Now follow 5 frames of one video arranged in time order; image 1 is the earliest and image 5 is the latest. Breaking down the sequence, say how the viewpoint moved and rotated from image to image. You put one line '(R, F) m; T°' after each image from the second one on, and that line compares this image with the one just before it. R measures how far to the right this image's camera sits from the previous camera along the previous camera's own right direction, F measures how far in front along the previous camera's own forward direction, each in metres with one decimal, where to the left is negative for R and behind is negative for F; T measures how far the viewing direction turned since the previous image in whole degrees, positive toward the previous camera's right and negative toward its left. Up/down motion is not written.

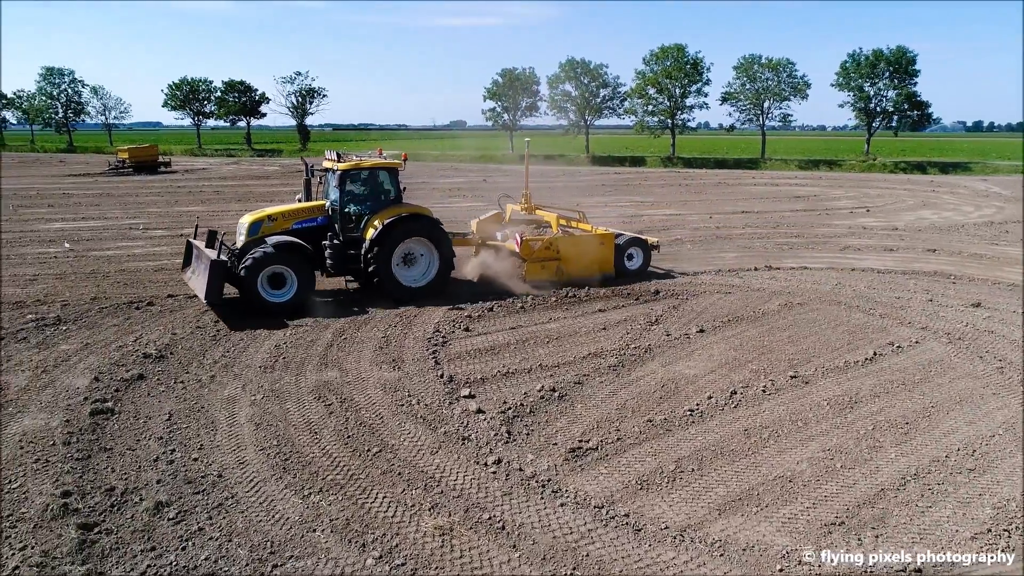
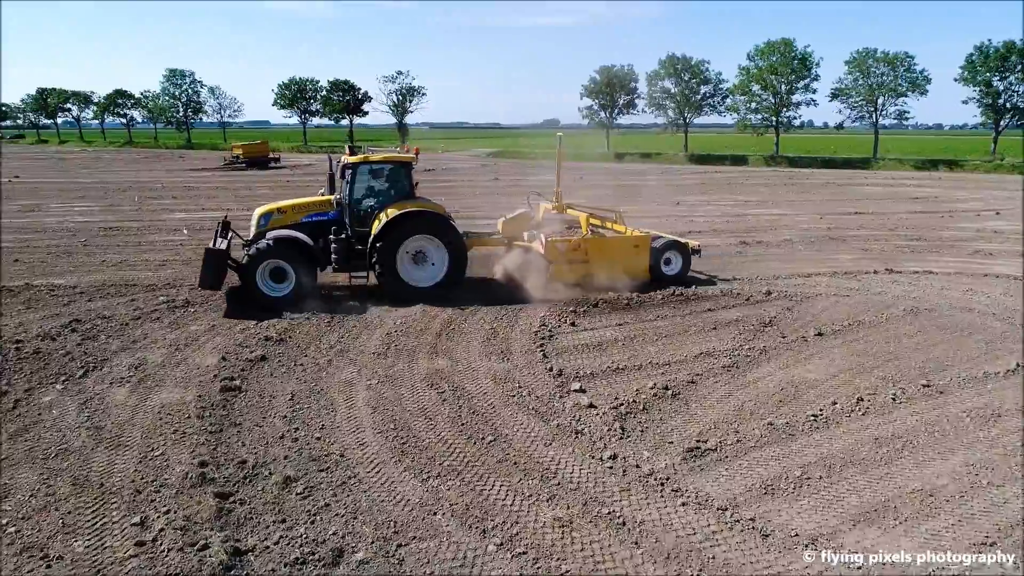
(-0.2, 0.0) m; -7°
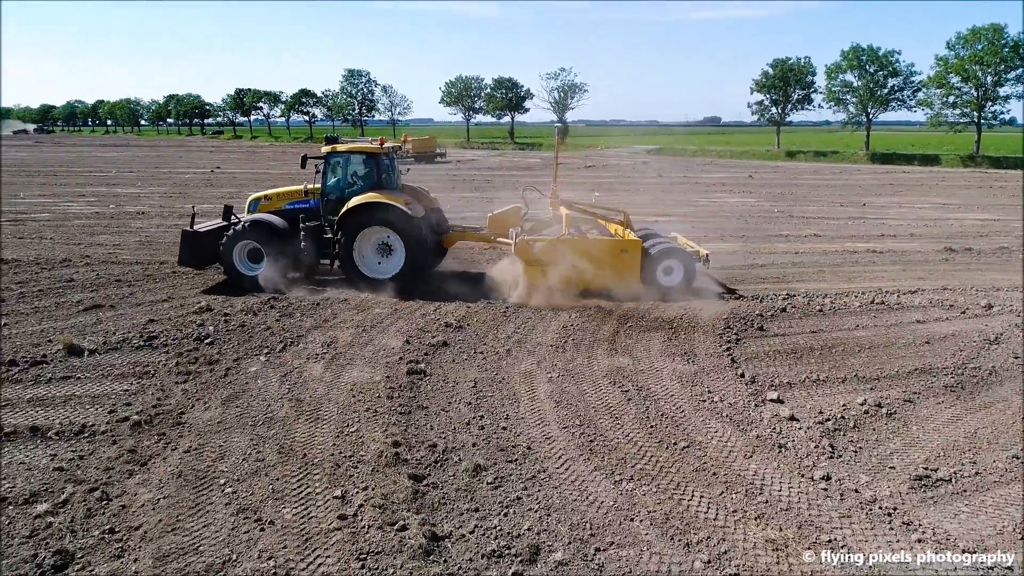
(-0.4, +0.2) m; -12°
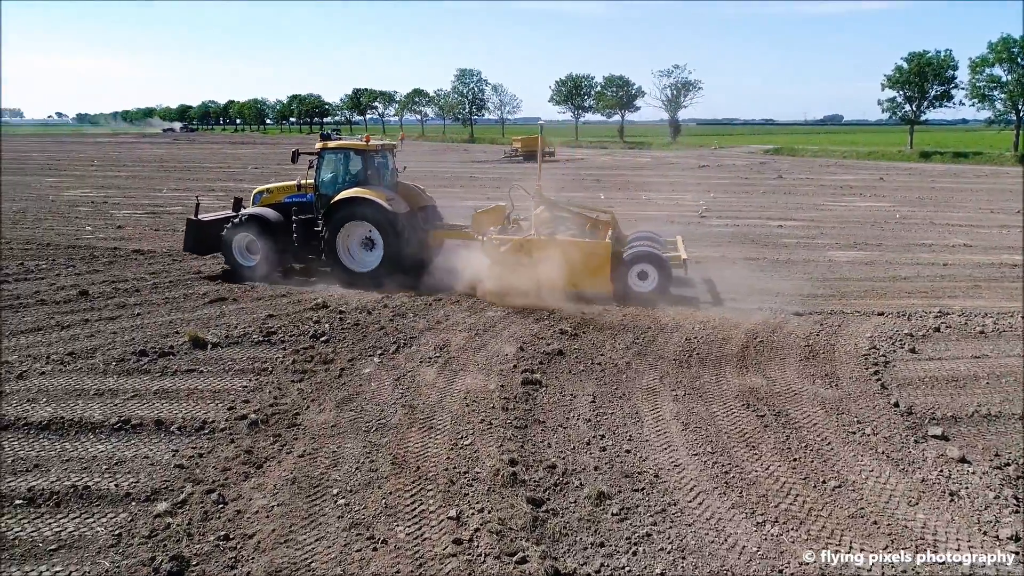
(-0.2, +0.4) m; -8°
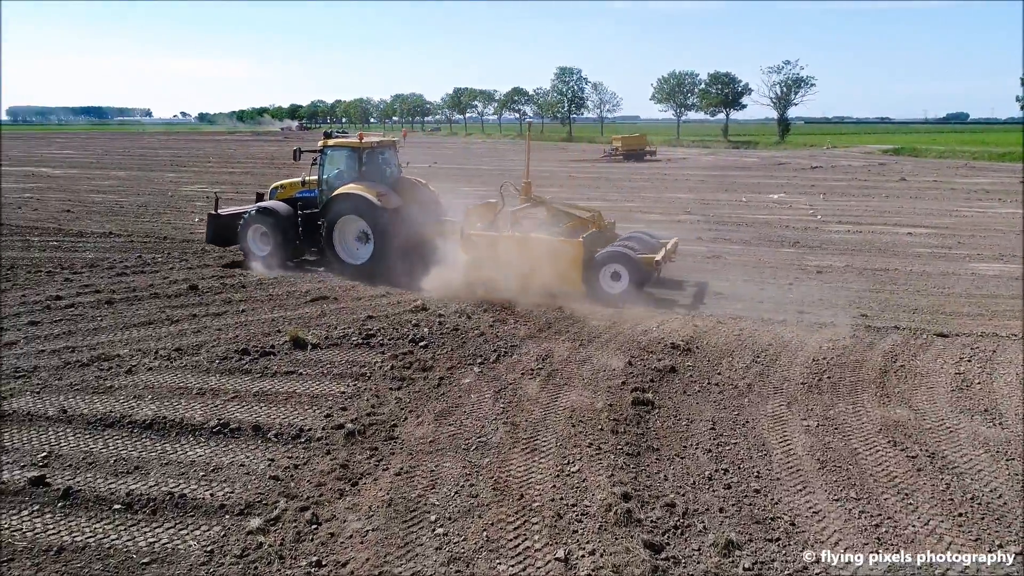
(-0.2, +0.4) m; -7°
